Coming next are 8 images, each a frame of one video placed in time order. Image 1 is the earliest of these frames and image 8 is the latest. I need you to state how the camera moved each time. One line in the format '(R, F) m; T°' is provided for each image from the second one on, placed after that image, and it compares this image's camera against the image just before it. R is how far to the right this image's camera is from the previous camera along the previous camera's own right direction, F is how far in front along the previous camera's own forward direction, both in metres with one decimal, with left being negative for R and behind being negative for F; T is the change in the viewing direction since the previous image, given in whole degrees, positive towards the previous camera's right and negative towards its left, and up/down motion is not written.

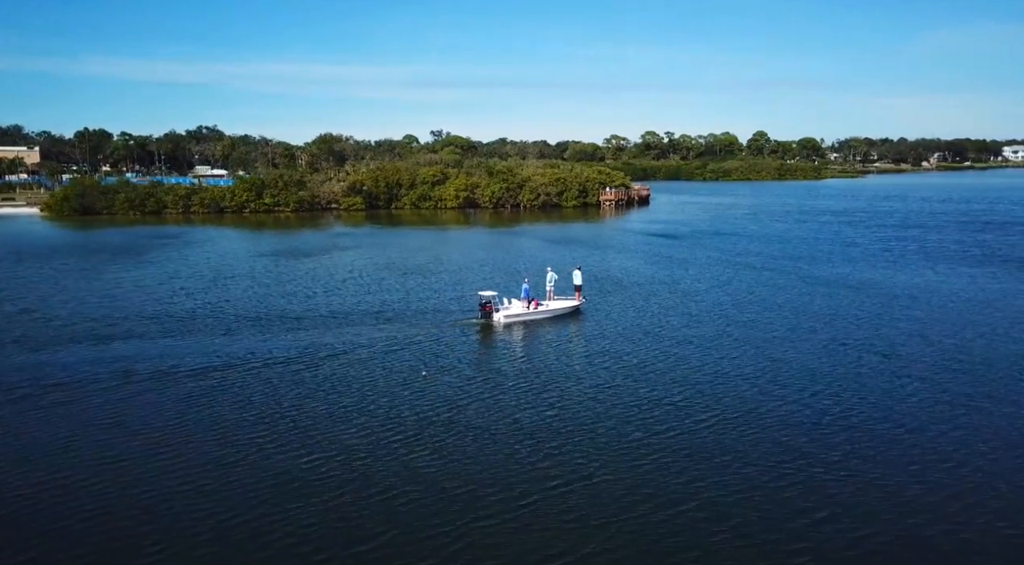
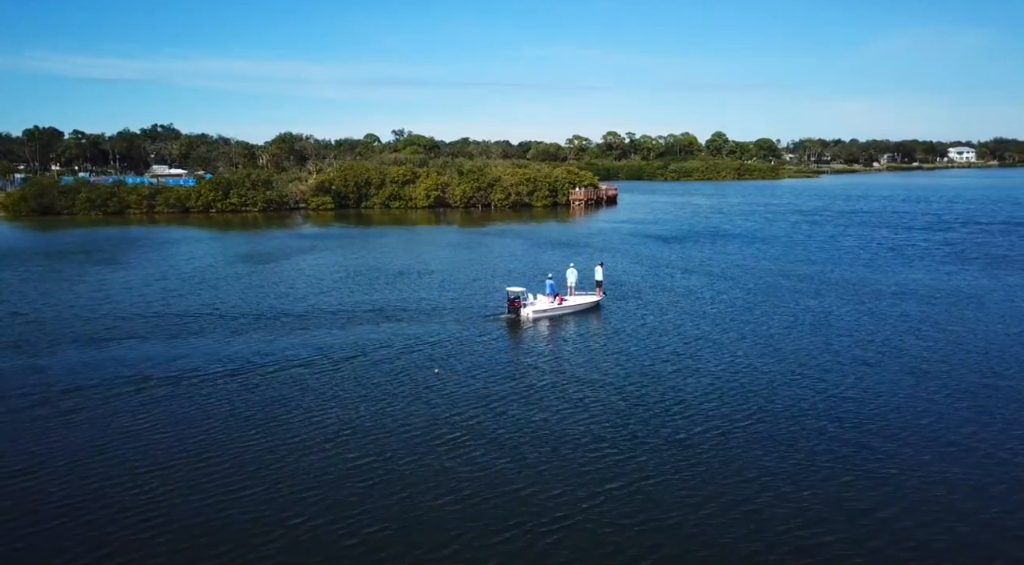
(-2.7, -0.3) m; +3°
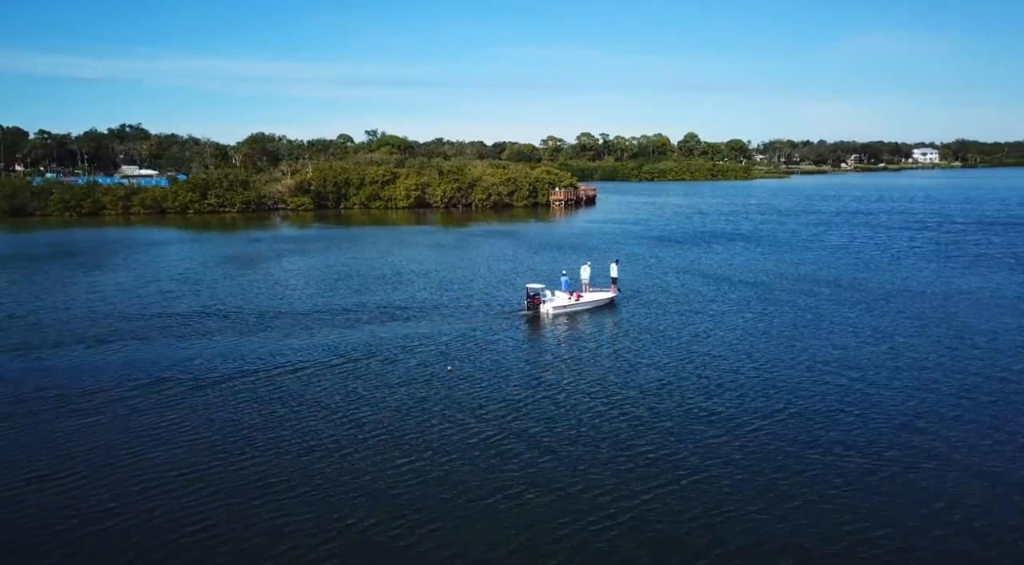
(-2.0, -0.4) m; +2°
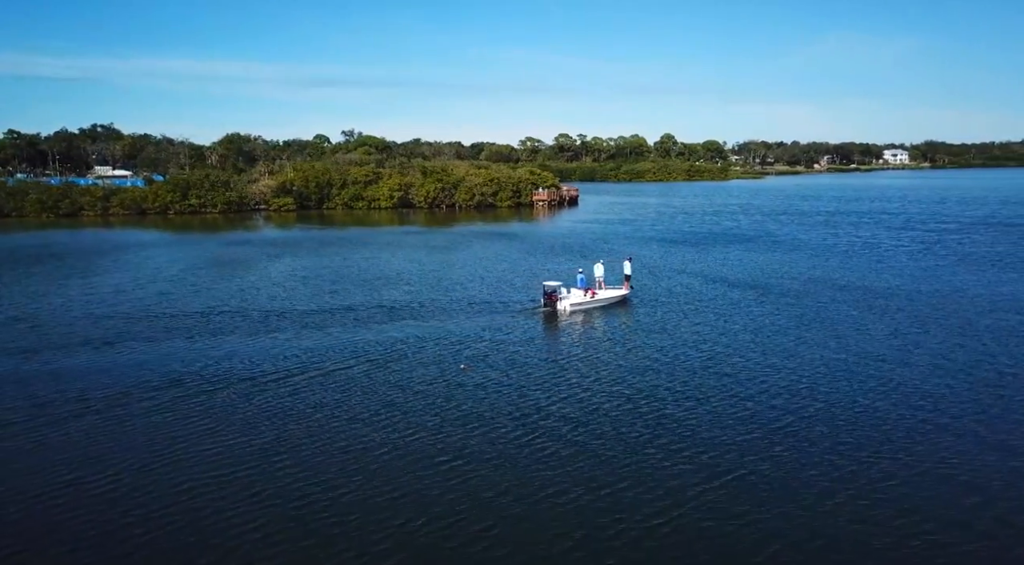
(-1.8, -0.4) m; +2°
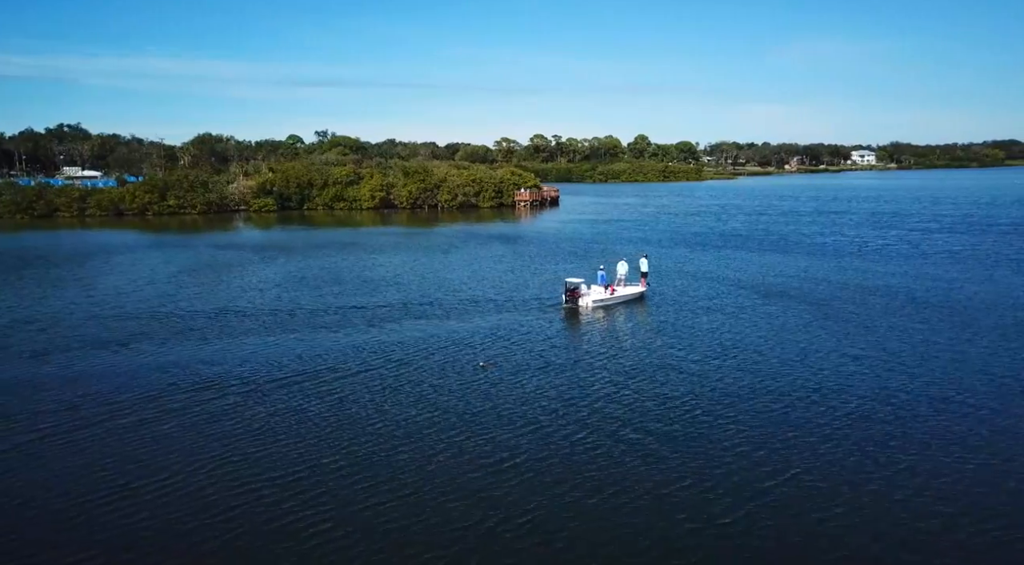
(-2.2, -0.6) m; +2°
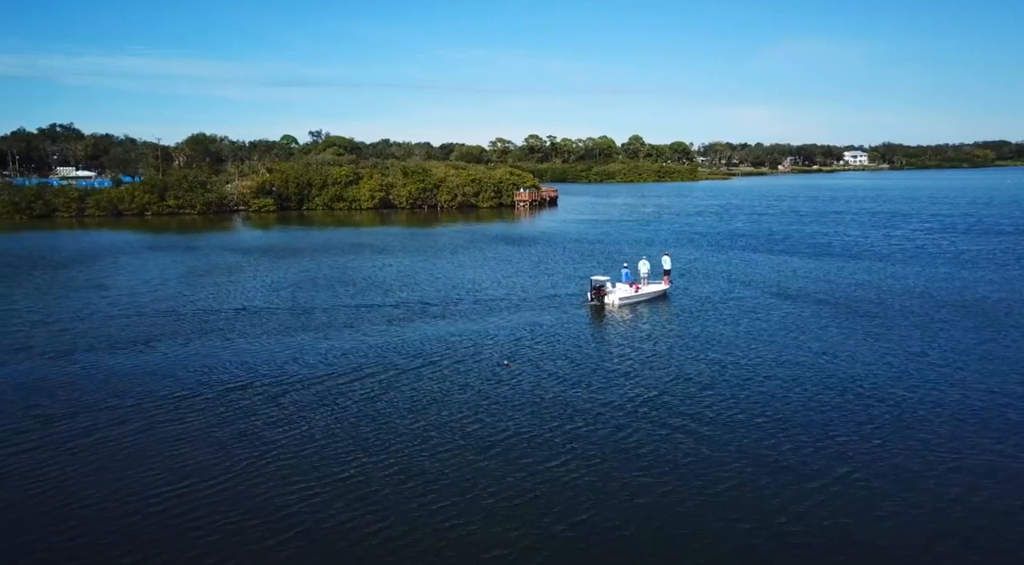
(-1.5, -0.3) m; +1°
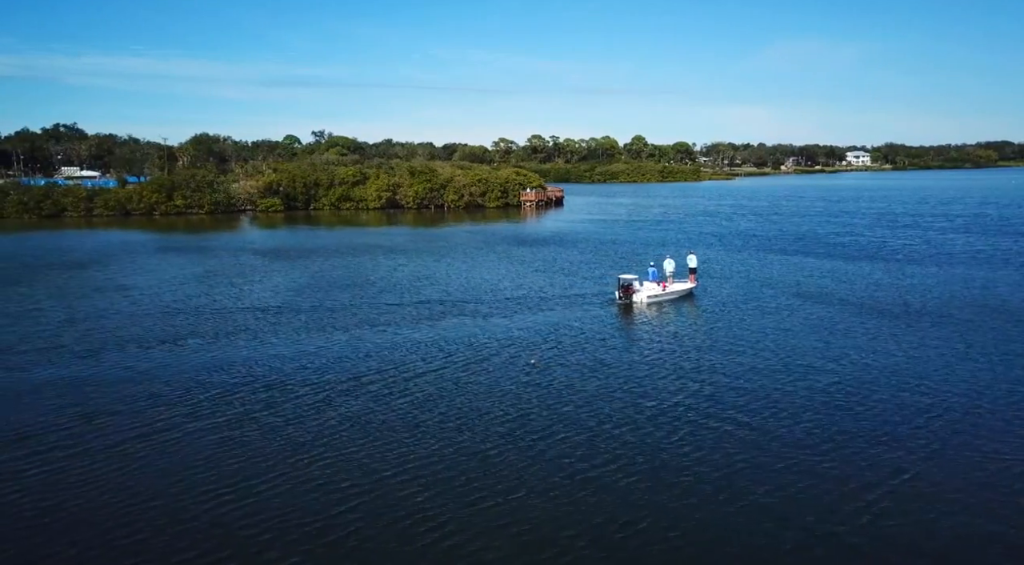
(-1.2, -0.2) m; 0°
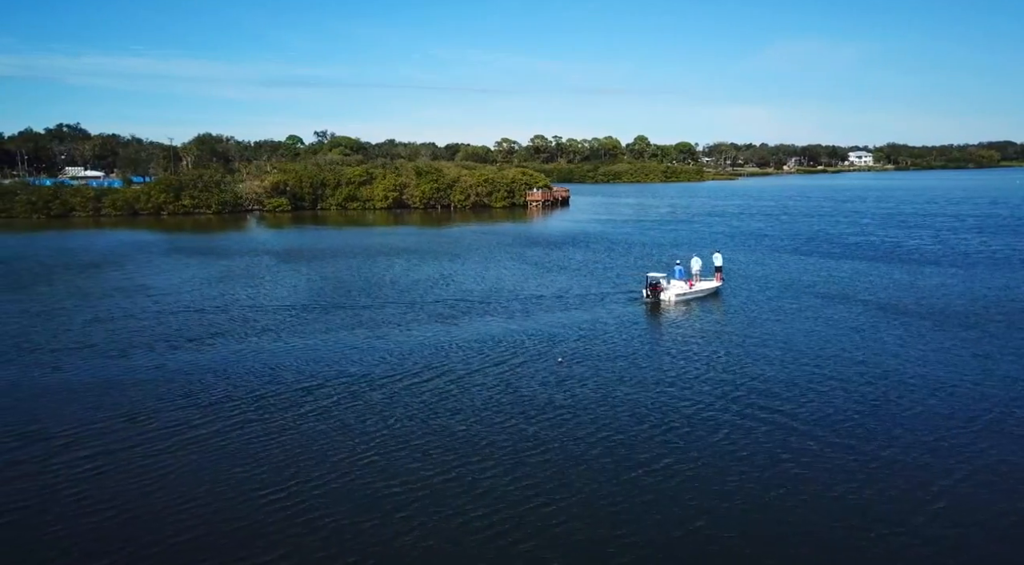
(-1.3, -0.2) m; 0°
